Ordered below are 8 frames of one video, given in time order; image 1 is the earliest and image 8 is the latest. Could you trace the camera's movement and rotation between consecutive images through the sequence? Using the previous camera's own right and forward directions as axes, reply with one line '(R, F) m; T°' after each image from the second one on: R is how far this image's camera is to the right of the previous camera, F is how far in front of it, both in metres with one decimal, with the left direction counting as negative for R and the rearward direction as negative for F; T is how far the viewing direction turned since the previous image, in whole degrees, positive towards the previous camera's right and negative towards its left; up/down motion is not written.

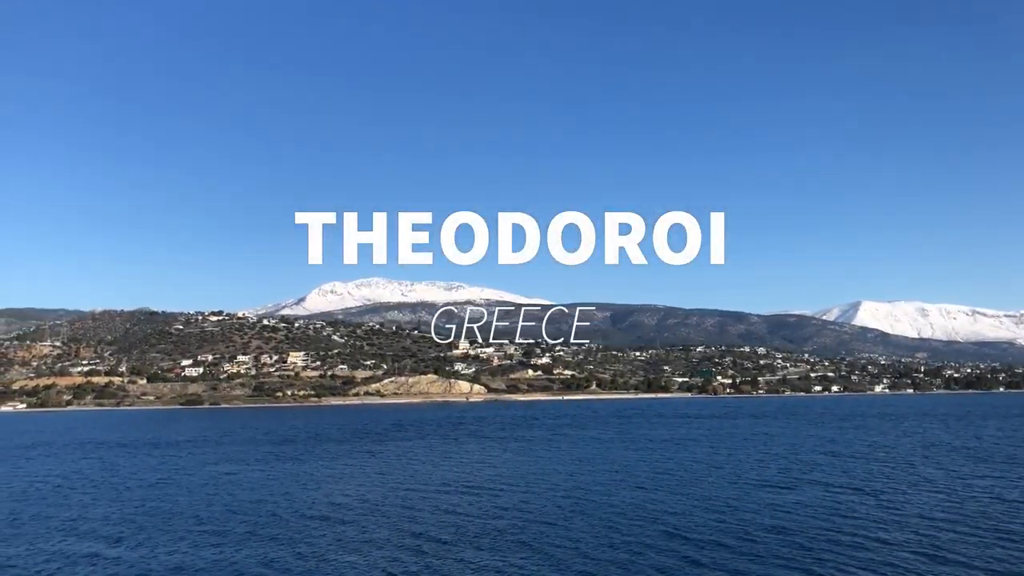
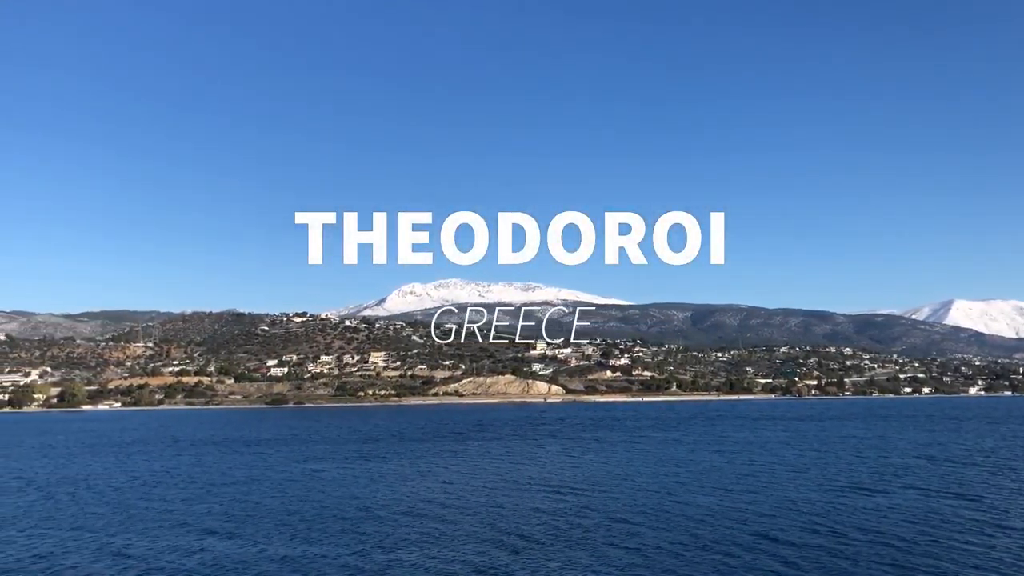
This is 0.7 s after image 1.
(-0.3, 0.0) m; -5°
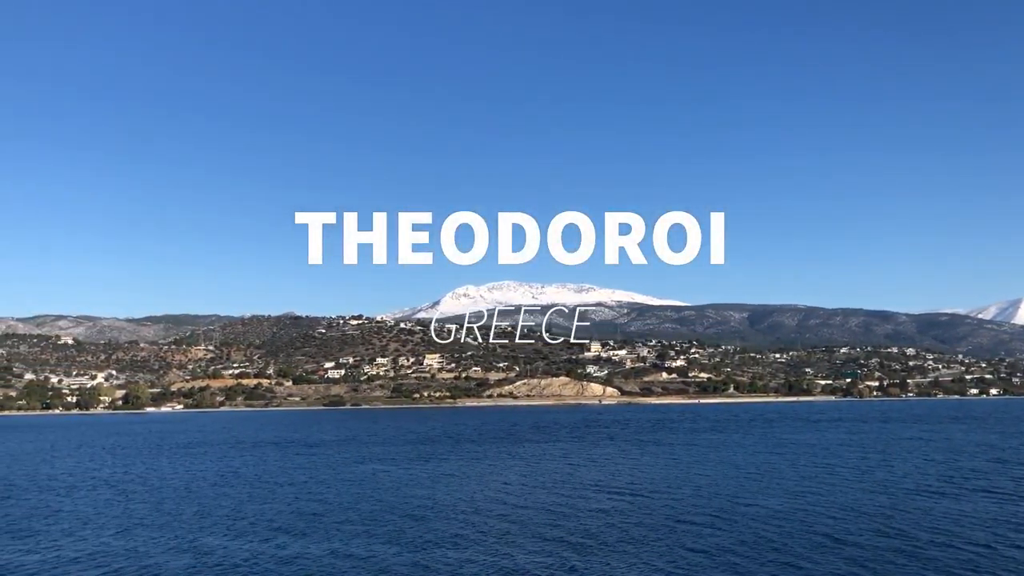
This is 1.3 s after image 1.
(-0.2, 0.0) m; -3°
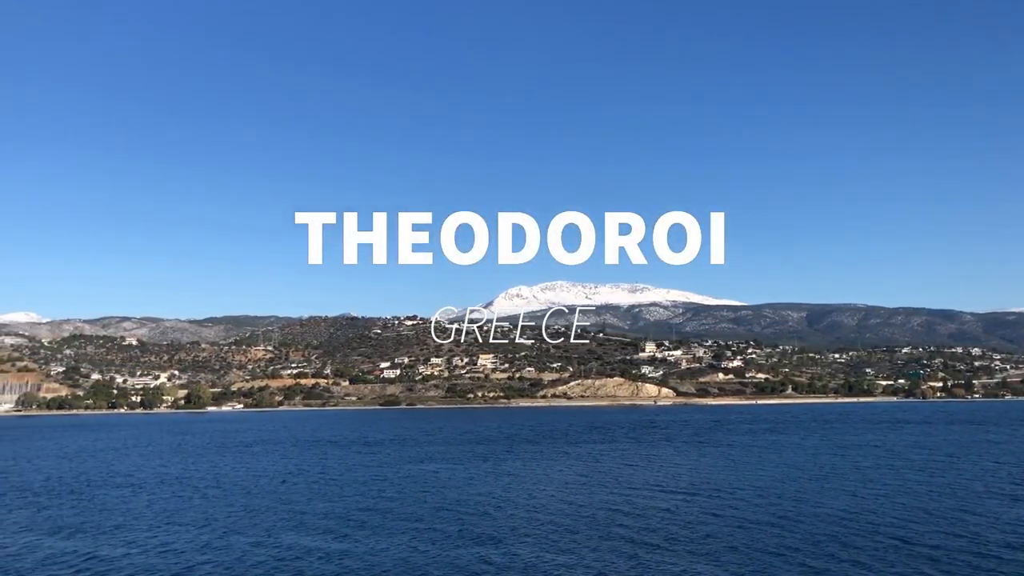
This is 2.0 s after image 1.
(-0.2, -0.1) m; -3°
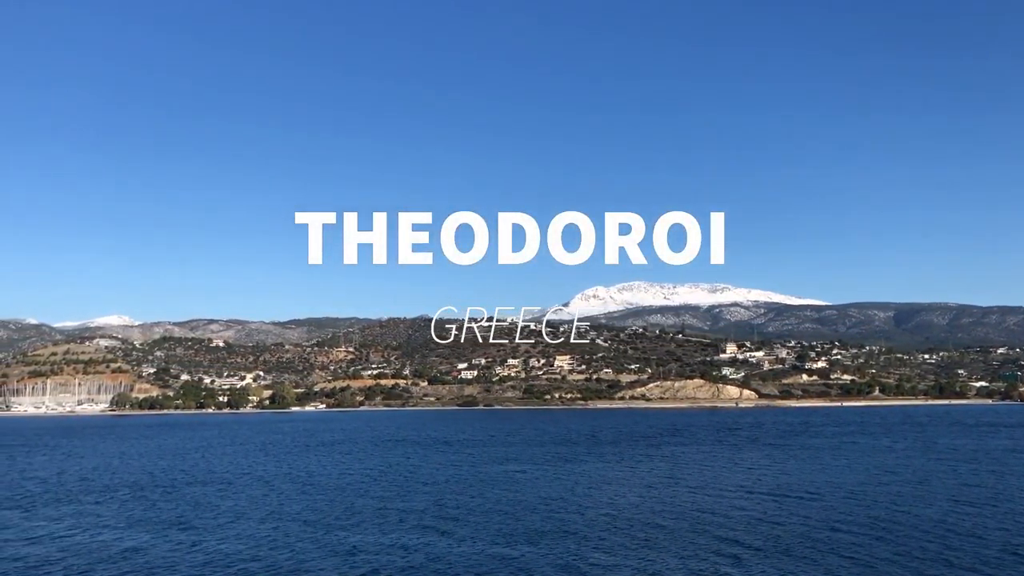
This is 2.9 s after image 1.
(-0.2, +0.1) m; -5°
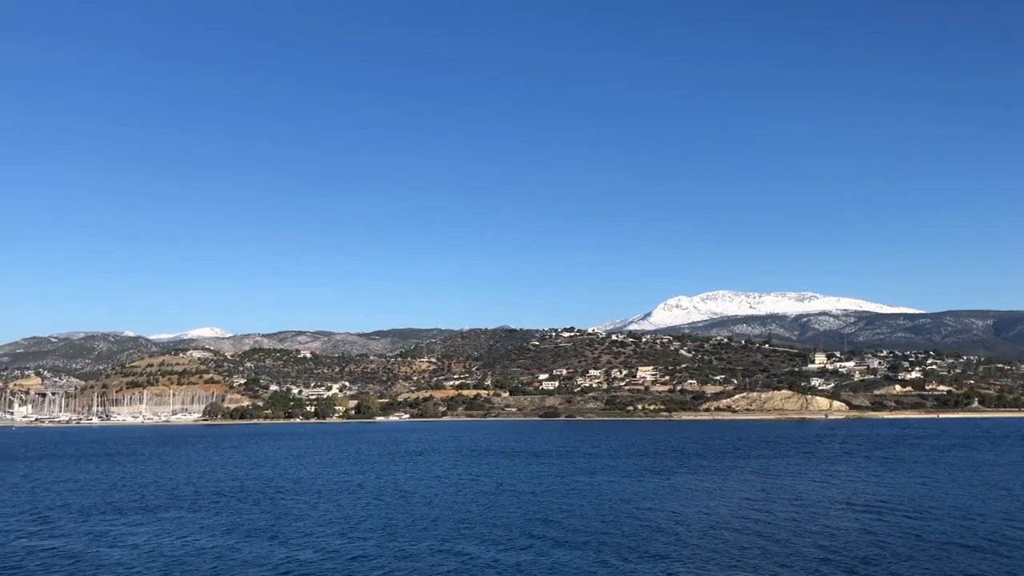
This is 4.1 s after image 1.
(-0.4, +0.1) m; -5°
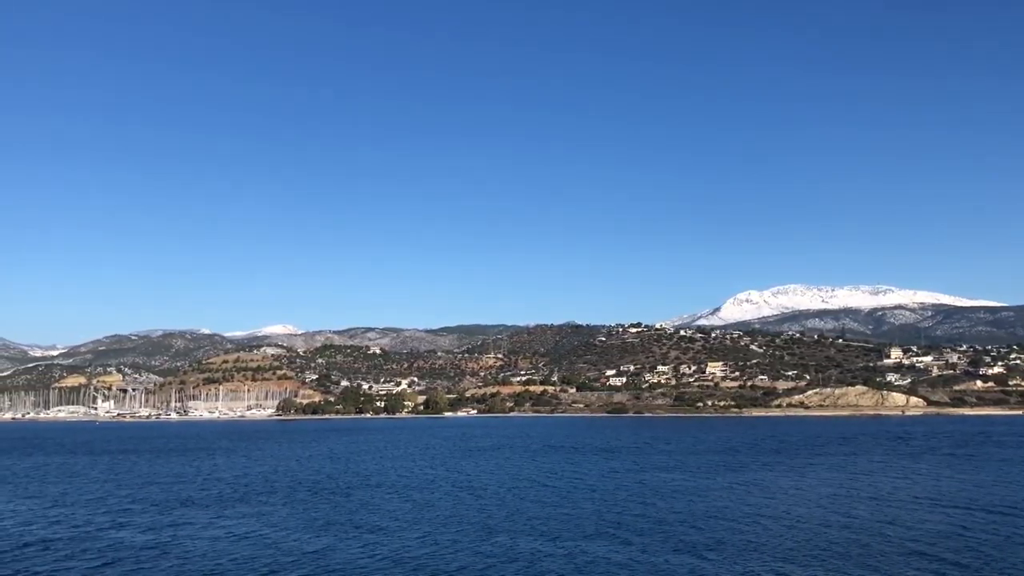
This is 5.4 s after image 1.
(-0.4, 0.0) m; -4°
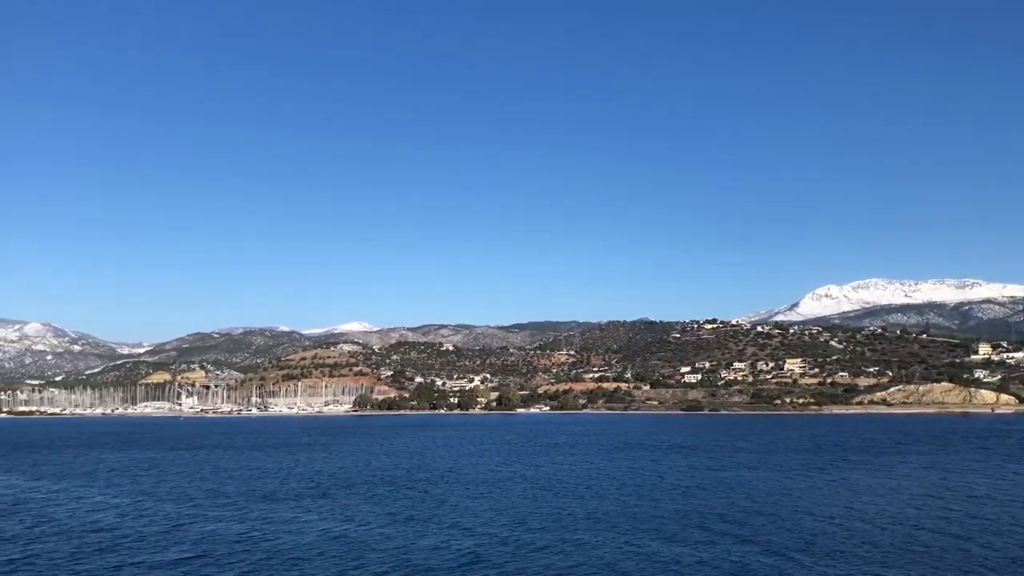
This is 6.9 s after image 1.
(-0.4, +0.1) m; -4°
